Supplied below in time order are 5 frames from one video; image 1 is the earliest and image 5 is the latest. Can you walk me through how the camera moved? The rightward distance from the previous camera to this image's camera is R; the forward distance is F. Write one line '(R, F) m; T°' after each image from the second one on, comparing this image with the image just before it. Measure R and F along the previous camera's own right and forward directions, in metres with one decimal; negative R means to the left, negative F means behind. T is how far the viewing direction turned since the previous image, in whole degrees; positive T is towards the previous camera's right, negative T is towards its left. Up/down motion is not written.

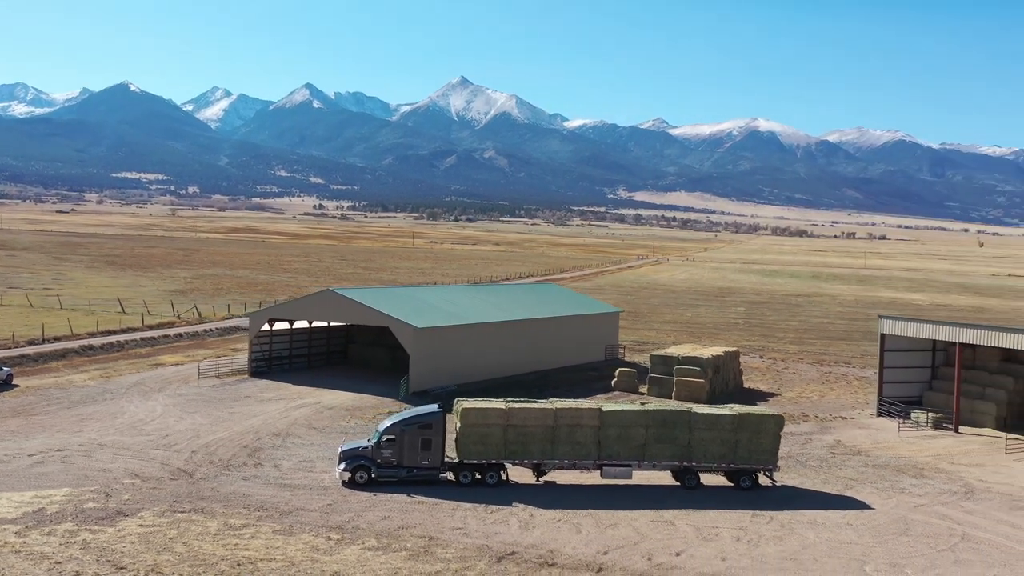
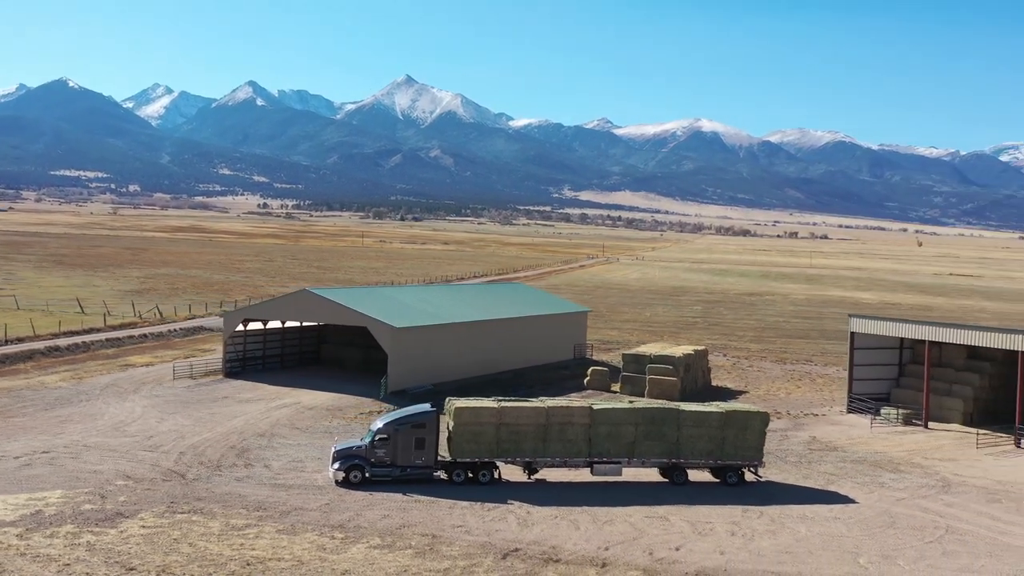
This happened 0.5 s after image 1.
(-1.2, -0.3) m; +3°
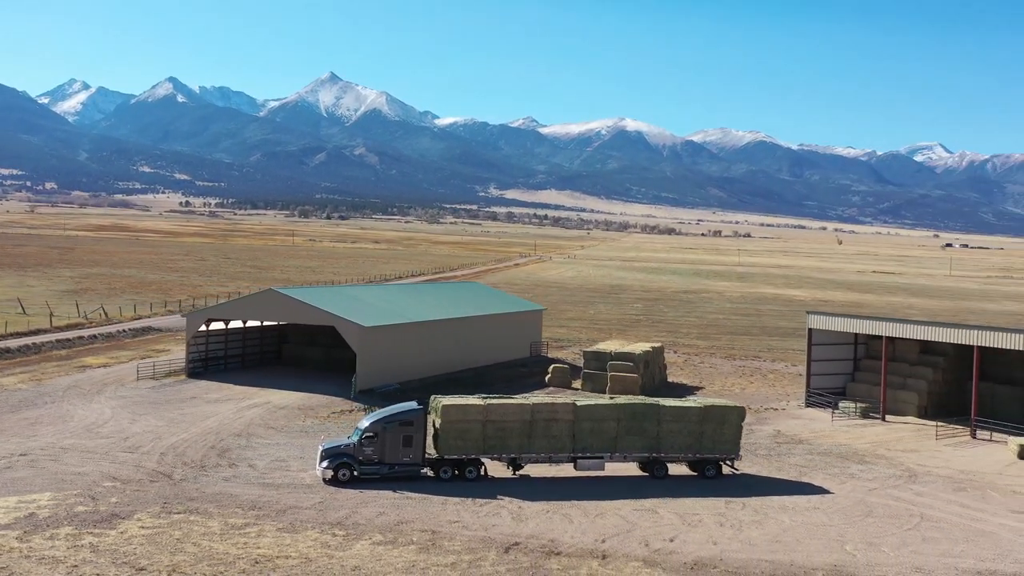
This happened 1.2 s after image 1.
(-1.5, -0.4) m; +4°
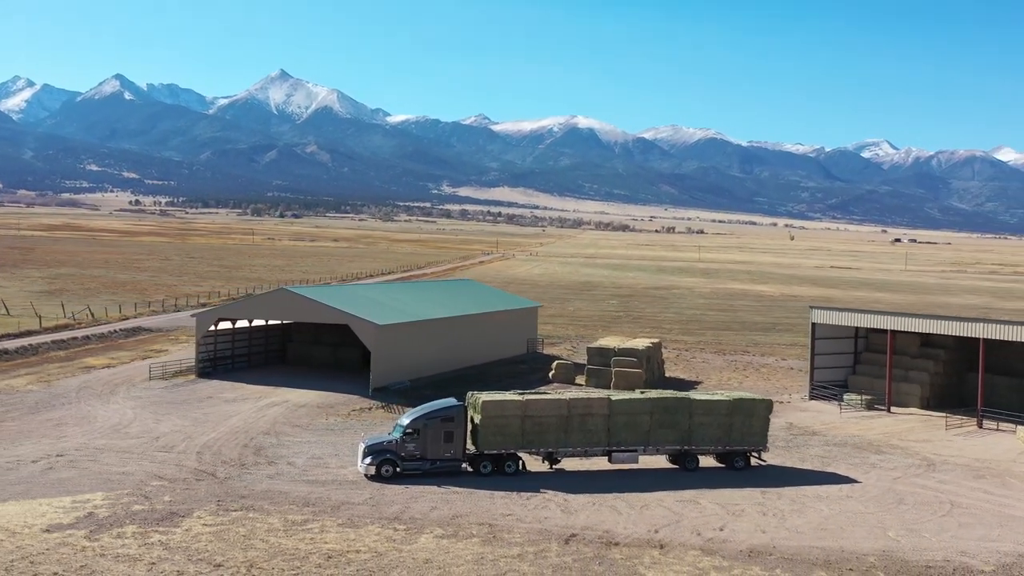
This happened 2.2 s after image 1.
(-2.2, -0.5) m; +2°
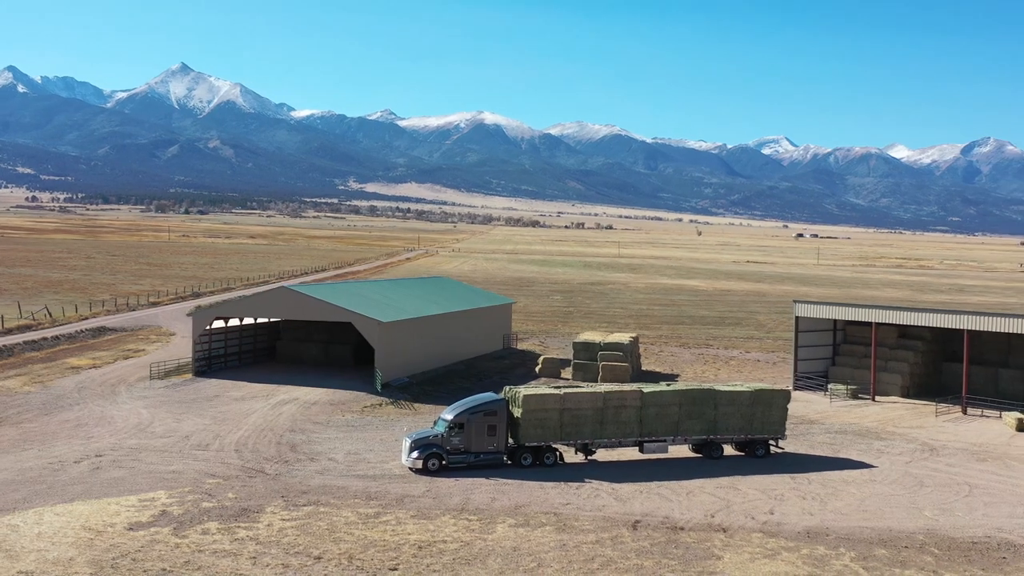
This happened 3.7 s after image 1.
(-3.5, -0.8) m; +5°
